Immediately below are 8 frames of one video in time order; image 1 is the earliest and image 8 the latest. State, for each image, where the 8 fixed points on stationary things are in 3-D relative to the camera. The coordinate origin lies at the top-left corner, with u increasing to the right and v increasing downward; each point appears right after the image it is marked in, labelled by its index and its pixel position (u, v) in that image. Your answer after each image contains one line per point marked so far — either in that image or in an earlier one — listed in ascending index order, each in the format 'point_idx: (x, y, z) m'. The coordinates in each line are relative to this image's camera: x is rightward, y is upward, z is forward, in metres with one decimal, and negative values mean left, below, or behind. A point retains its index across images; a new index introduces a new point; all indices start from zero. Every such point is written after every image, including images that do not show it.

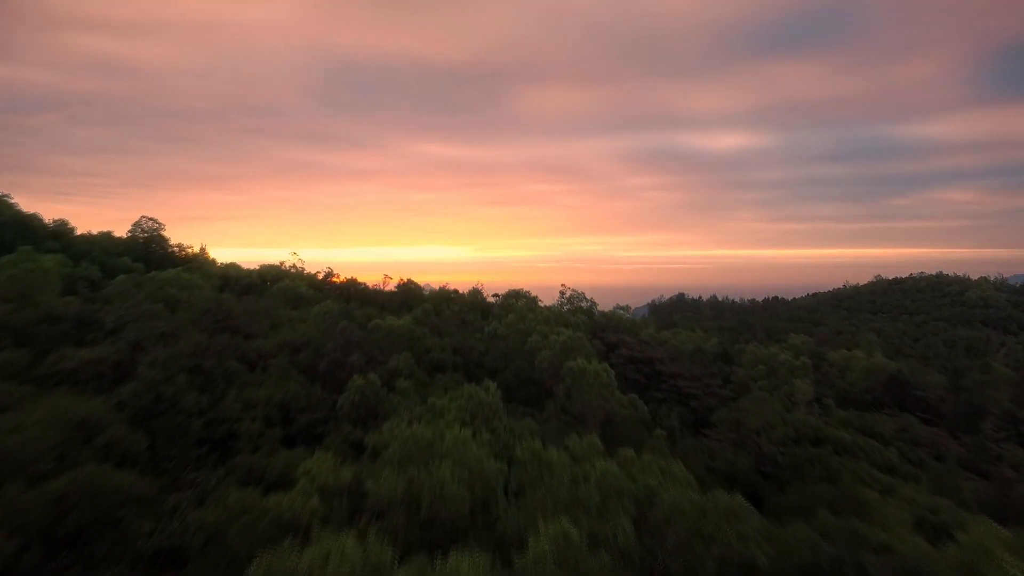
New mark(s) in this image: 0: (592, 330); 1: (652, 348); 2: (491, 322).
0: (+2.7, -1.4, +13.3) m
1: (+4.7, -2.0, +13.0) m
2: (-0.6, -1.0, +10.4) m
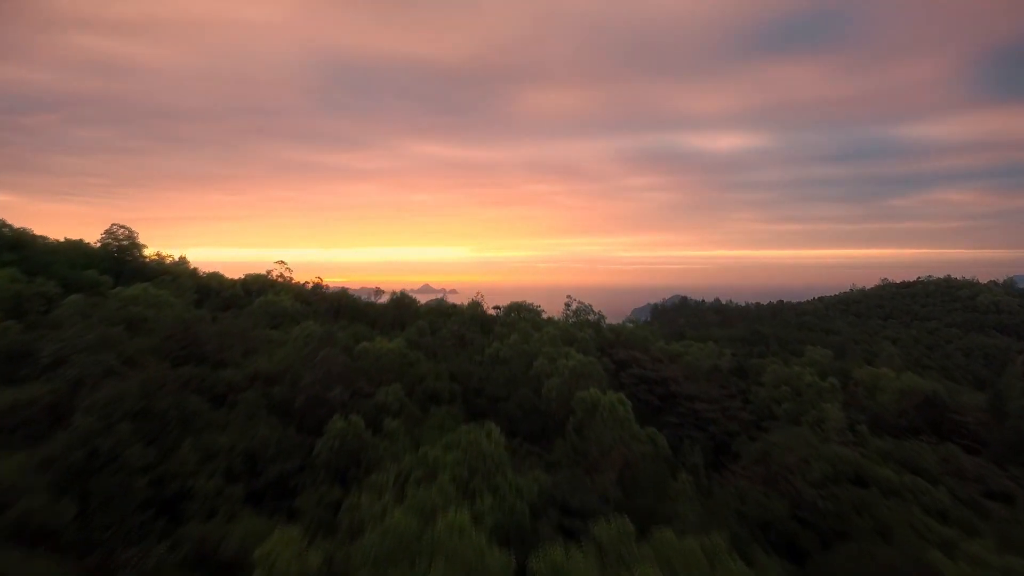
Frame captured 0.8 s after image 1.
0: (+2.8, -1.8, +12.4) m
1: (+4.7, -2.4, +12.1) m
2: (-0.5, -1.4, +9.5) m
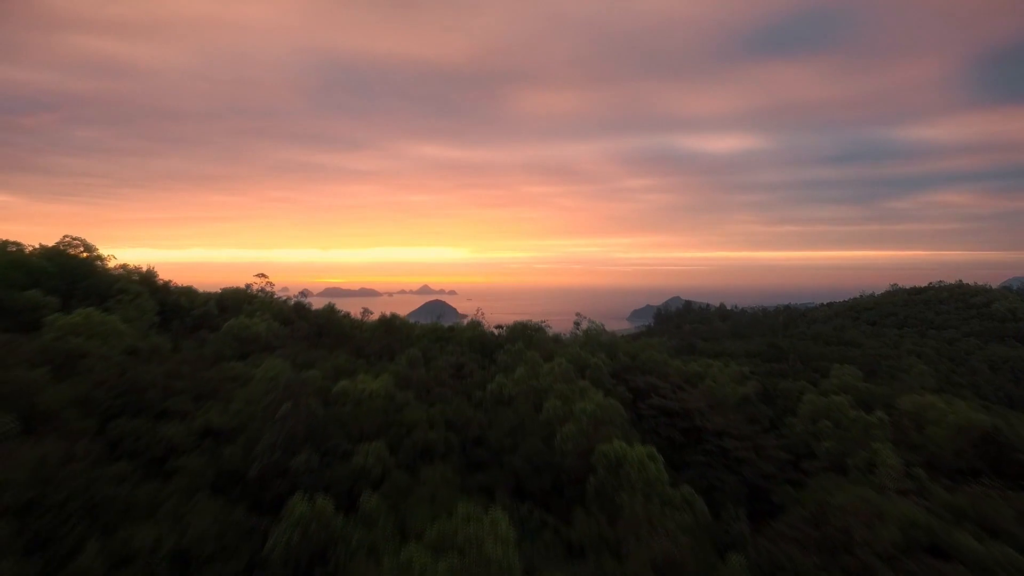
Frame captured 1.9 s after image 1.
0: (+2.9, -2.4, +11.1) m
1: (+4.9, -2.9, +10.8) m
2: (-0.4, -1.9, +8.2) m
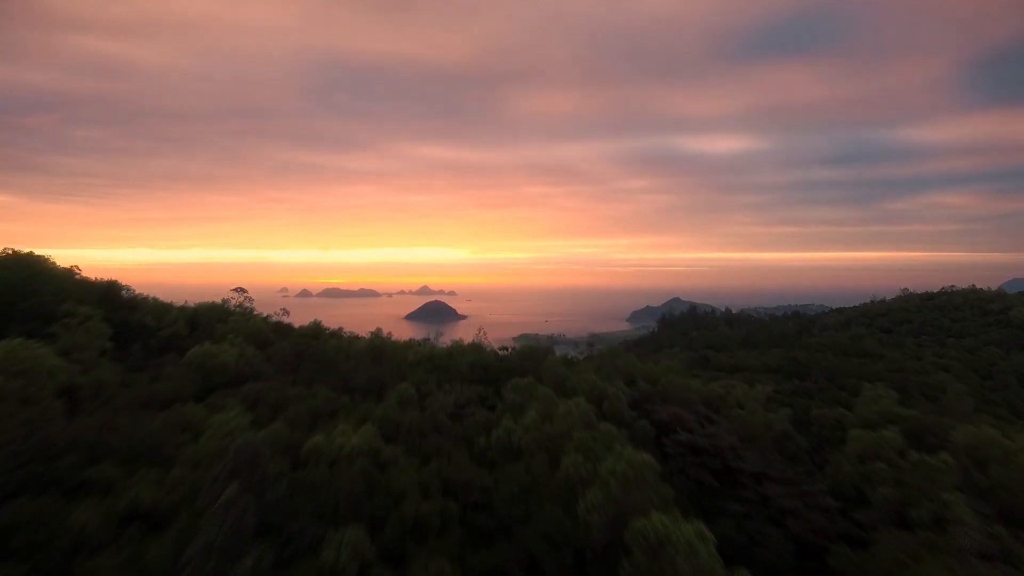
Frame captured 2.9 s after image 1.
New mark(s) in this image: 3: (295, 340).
0: (+3.1, -2.8, +9.8) m
1: (+5.0, -3.4, +9.6) m
2: (-0.2, -2.3, +7.0) m
3: (-5.8, -1.5, +10.4) m
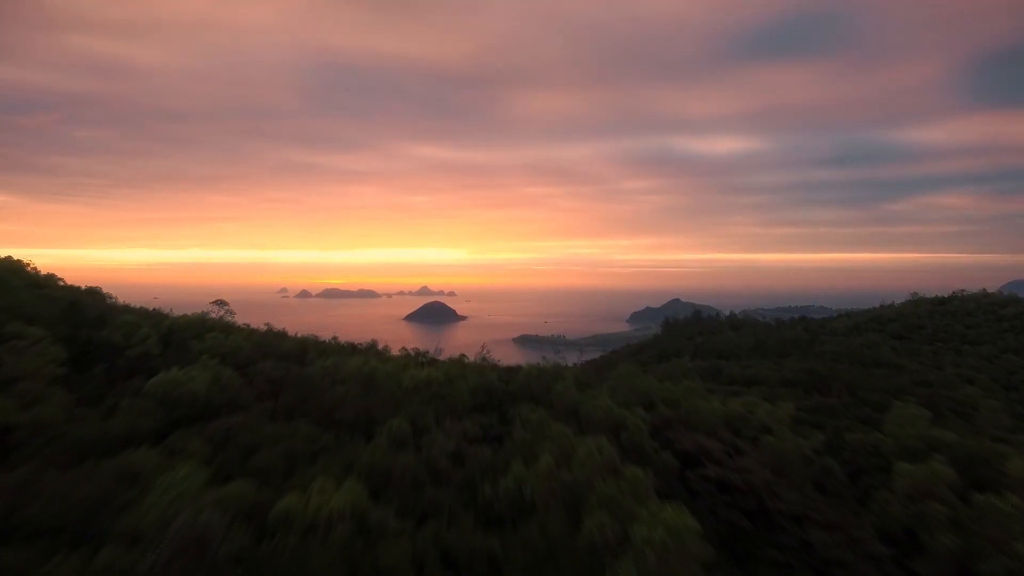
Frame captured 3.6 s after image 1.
0: (+3.2, -3.2, +8.9) m
1: (+5.2, -3.8, +8.6) m
2: (0.0, -2.7, +6.0) m
3: (-5.6, -1.8, +9.4) m
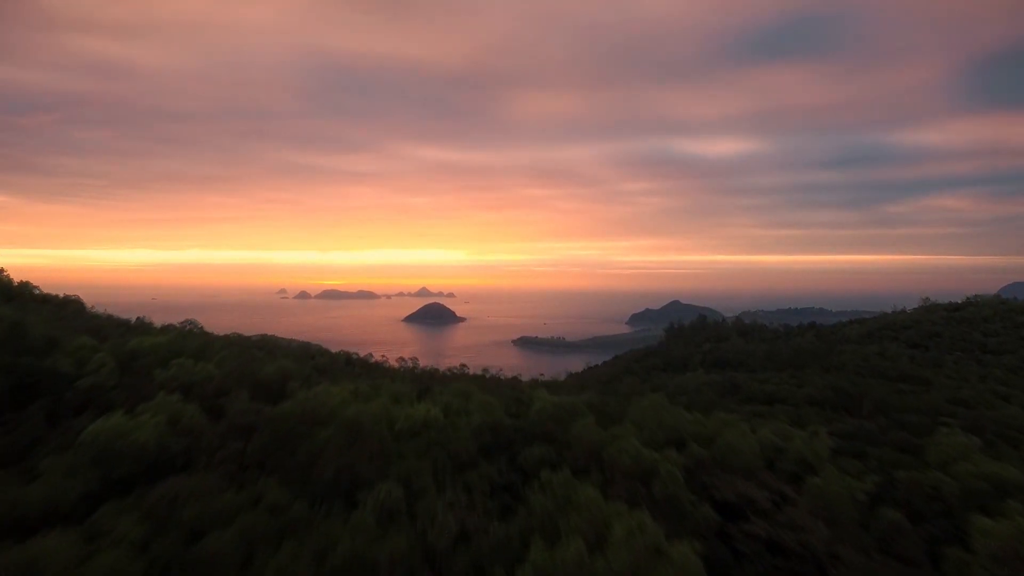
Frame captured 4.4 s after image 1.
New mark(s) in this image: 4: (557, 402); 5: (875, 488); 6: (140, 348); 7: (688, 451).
0: (+3.5, -3.6, +7.7) m
1: (+5.4, -4.2, +7.4) m
2: (+0.2, -3.1, +4.8) m
3: (-5.4, -2.3, +8.2) m
4: (+1.0, -2.4, +8.6) m
5: (+8.2, -4.5, +8.8) m
6: (-8.6, -1.3, +9.0) m
7: (+3.7, -3.4, +8.2) m
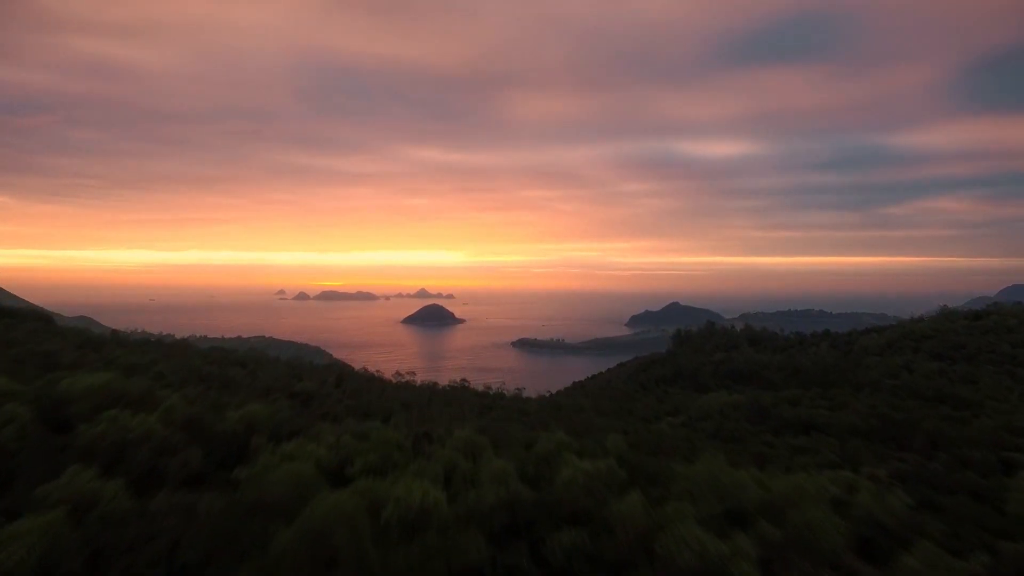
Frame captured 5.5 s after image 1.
0: (+3.8, -4.2, +5.9) m
1: (+5.7, -4.8, +5.7) m
2: (+0.5, -3.7, +3.1) m
3: (-5.1, -2.8, +6.4) m
4: (+1.3, -3.0, +6.9) m
5: (+8.5, -5.0, +7.1) m
6: (-8.3, -1.9, +7.3) m
7: (+4.0, -4.0, +6.5) m
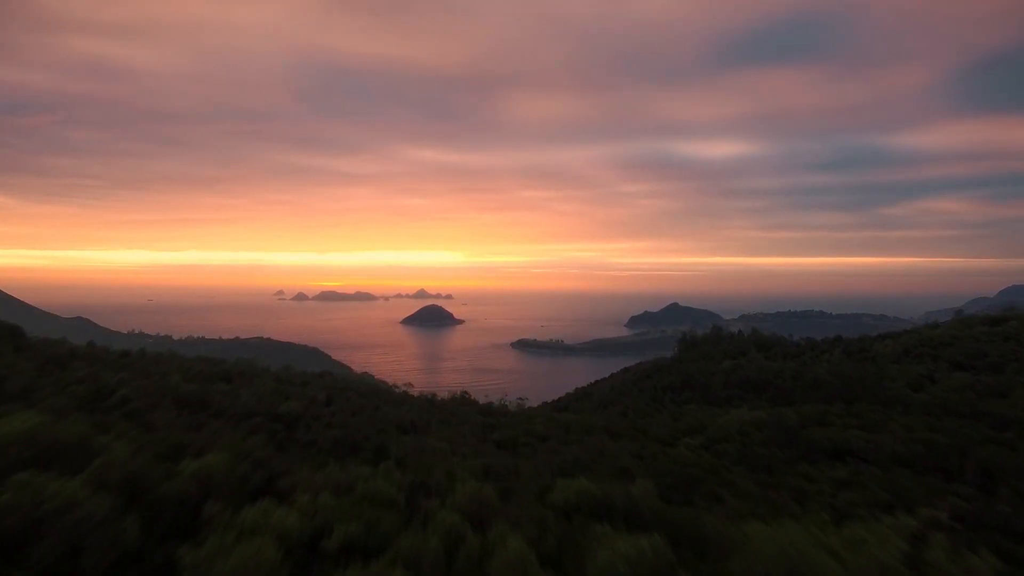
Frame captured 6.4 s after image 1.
0: (+4.0, -4.6, +4.6) m
1: (+6.0, -5.2, +4.3) m
2: (+0.8, -4.1, +1.7) m
3: (-4.8, -3.2, +5.0) m
4: (+1.6, -3.4, +5.5) m
5: (+8.7, -5.5, +5.7) m
6: (-8.0, -2.3, +5.9) m
7: (+4.3, -4.4, +5.1) m
